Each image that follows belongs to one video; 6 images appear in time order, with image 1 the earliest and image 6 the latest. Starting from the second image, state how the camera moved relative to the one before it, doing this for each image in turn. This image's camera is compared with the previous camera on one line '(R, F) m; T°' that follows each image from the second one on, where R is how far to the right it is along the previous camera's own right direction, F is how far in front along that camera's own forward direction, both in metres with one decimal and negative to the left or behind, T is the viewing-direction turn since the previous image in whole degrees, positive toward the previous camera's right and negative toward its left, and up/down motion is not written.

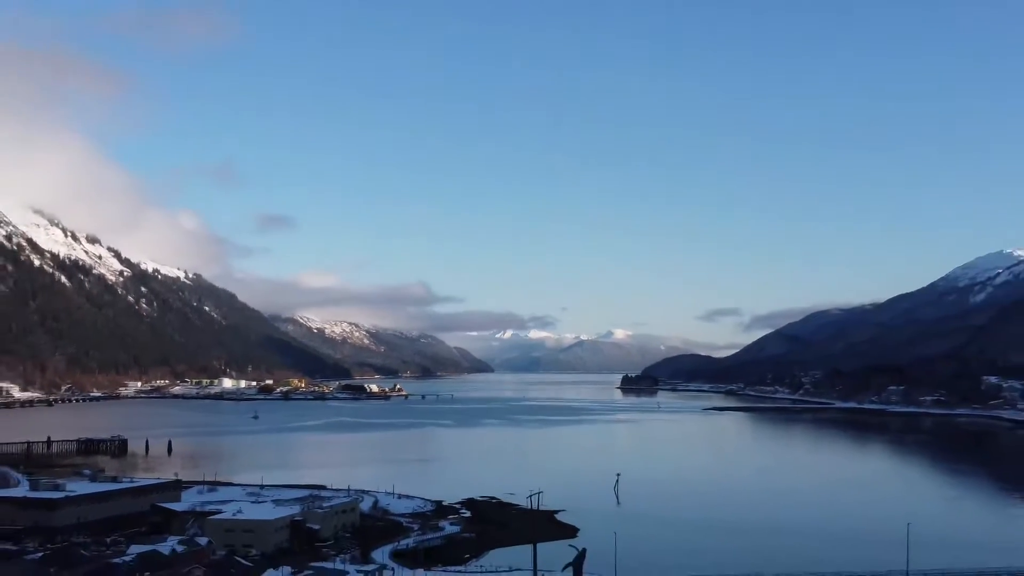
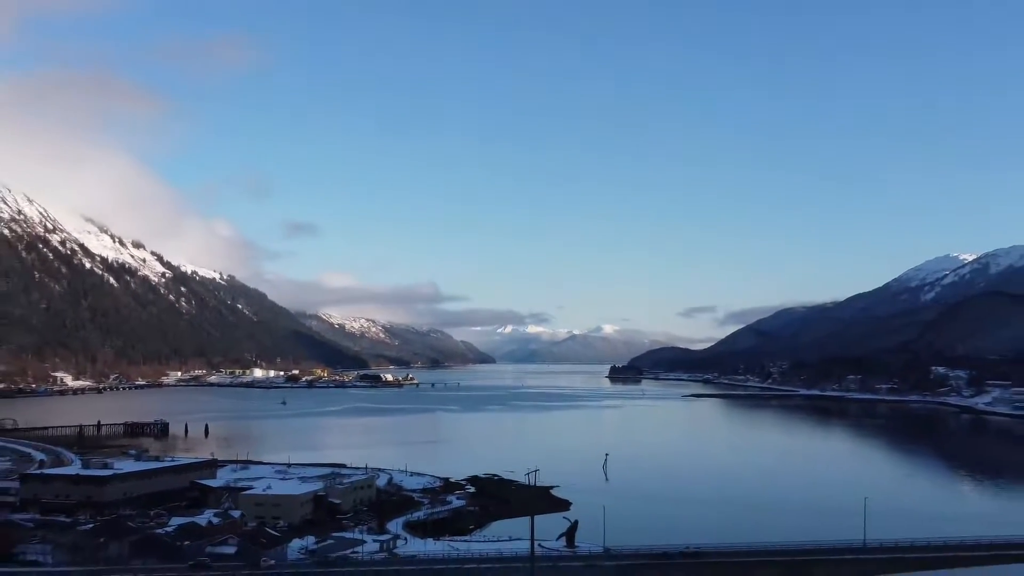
(0.0, -1.5) m; 0°
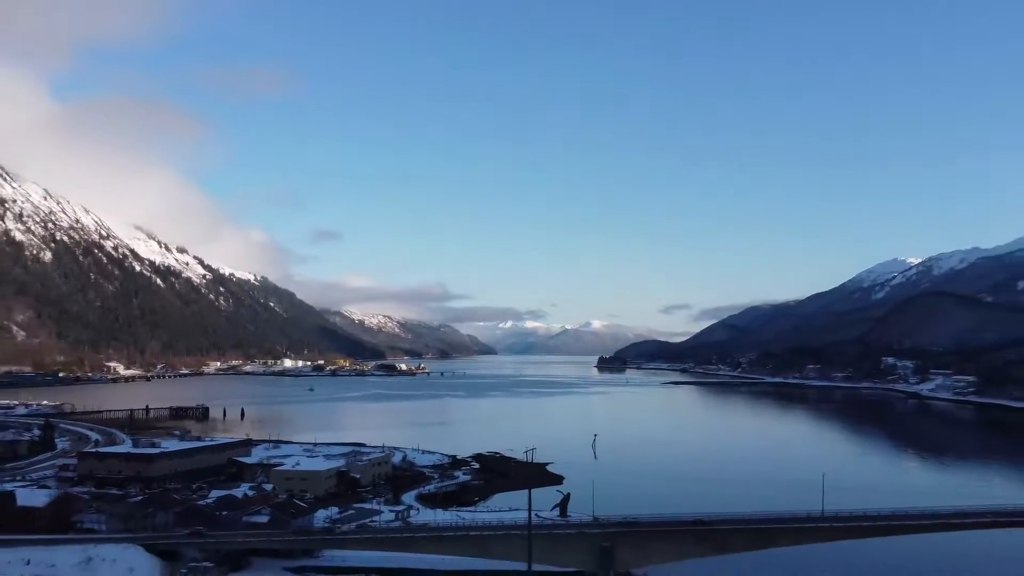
(+0.1, -1.8) m; 0°
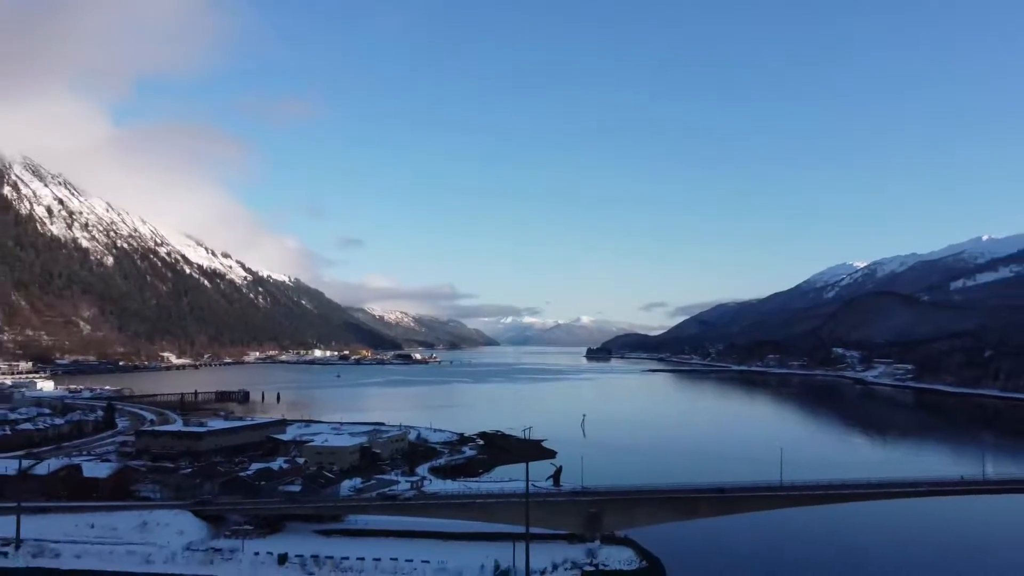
(+0.1, -2.4) m; 0°
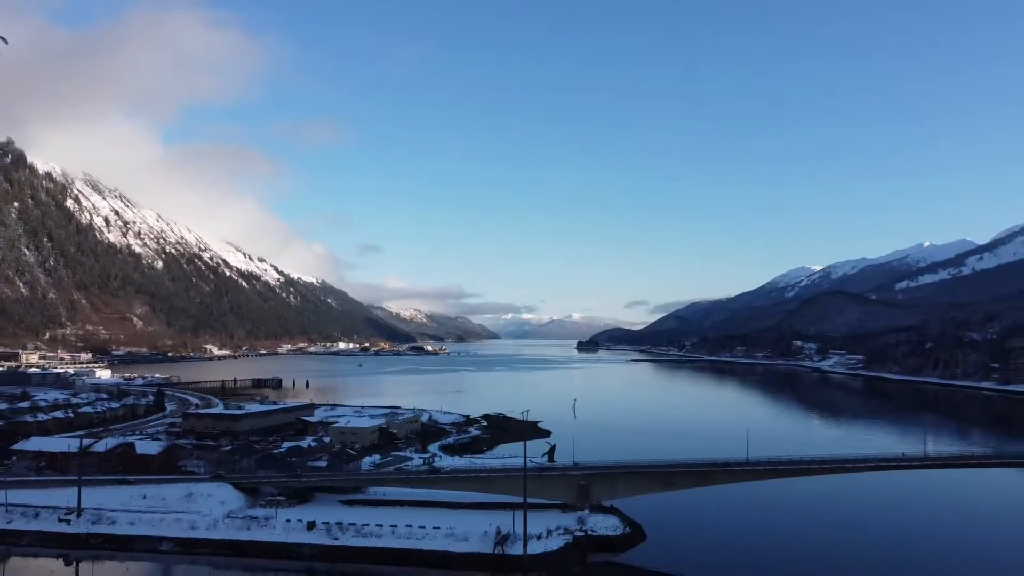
(+0.1, -2.5) m; 0°
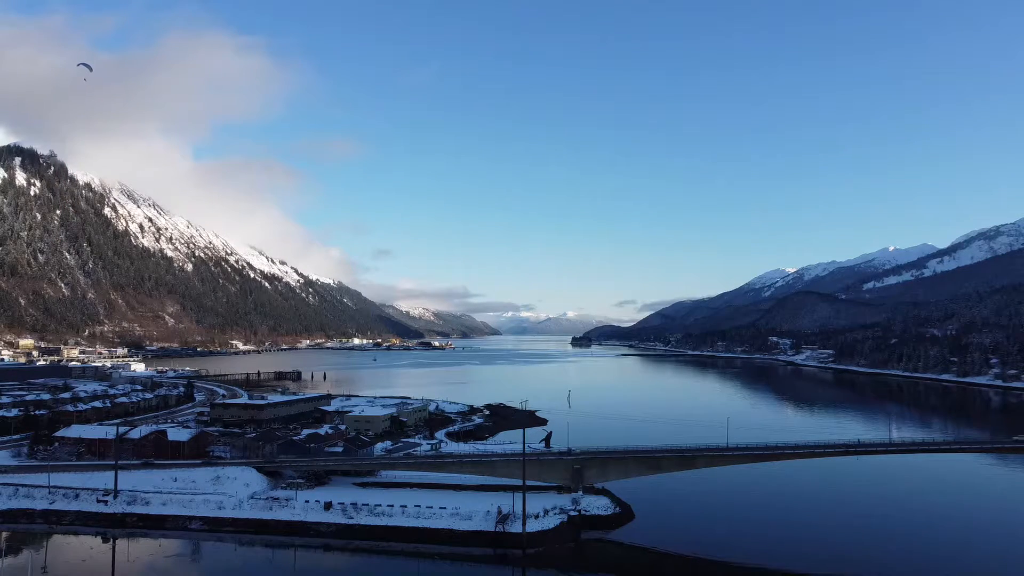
(+0.1, -1.9) m; 0°
